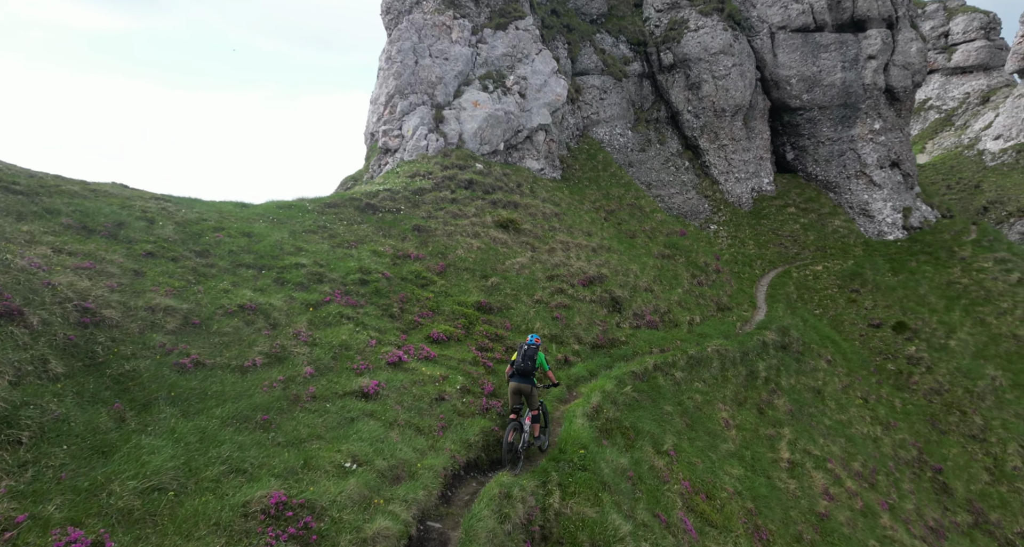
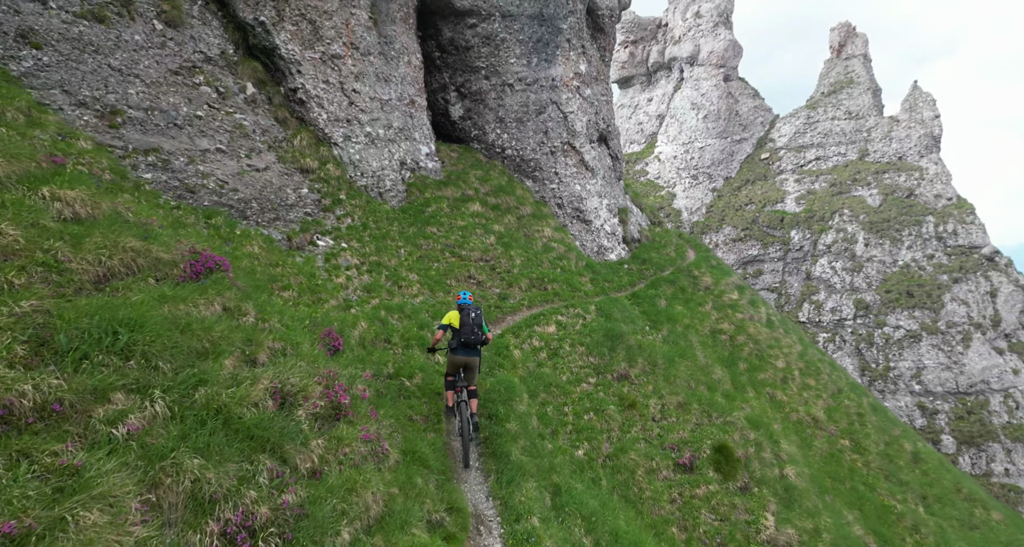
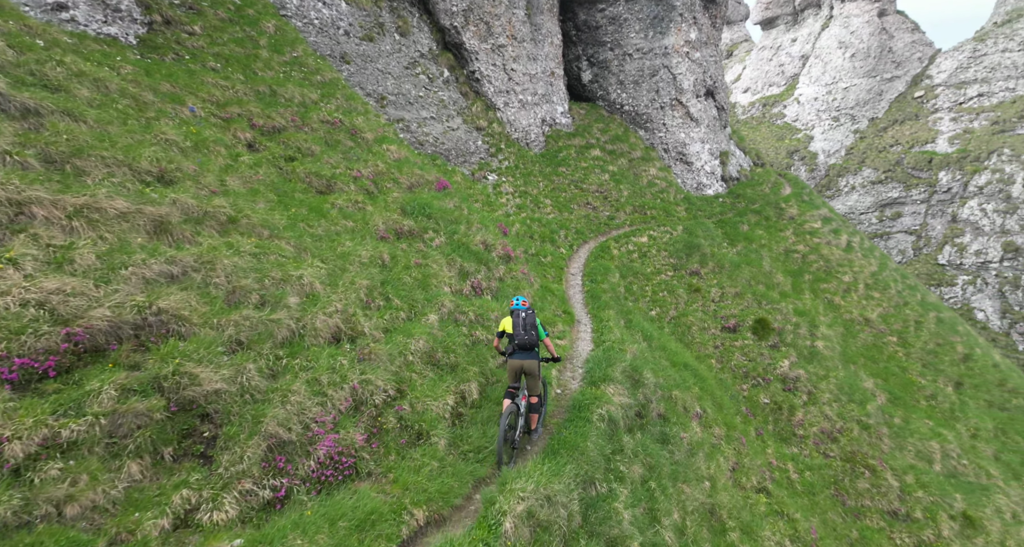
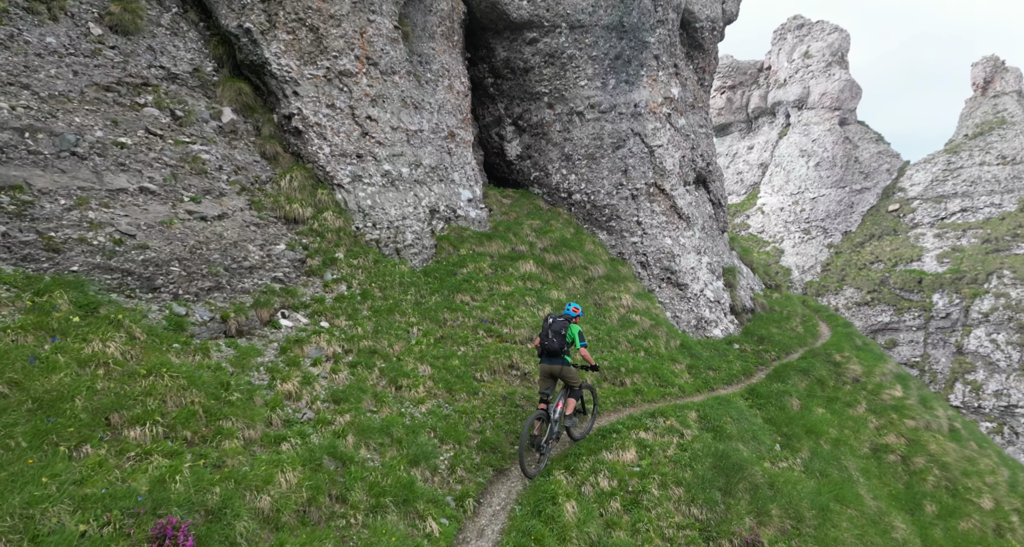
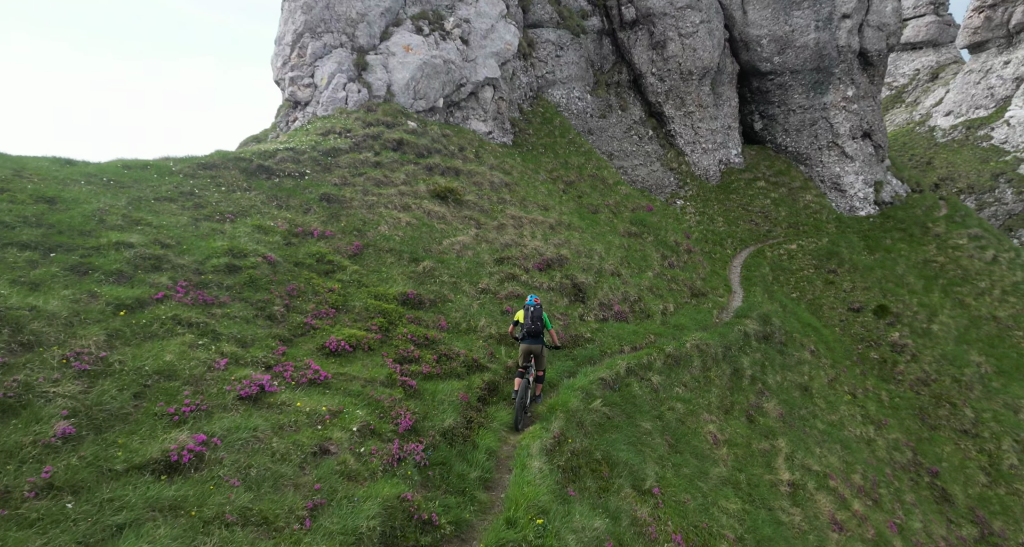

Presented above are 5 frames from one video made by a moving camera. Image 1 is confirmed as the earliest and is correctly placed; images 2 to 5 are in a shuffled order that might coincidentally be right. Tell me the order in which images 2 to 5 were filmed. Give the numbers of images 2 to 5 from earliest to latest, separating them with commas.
5, 3, 2, 4
